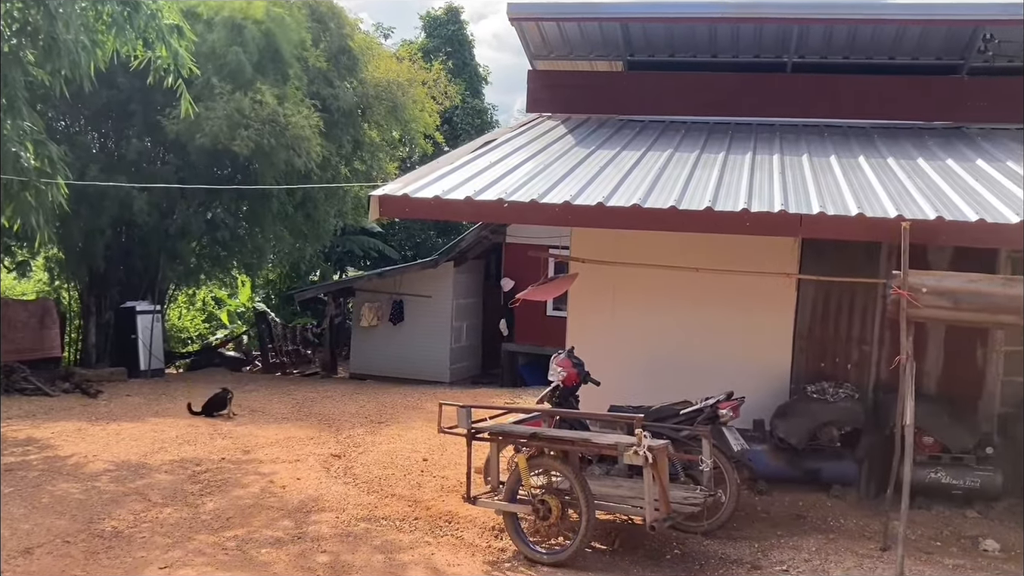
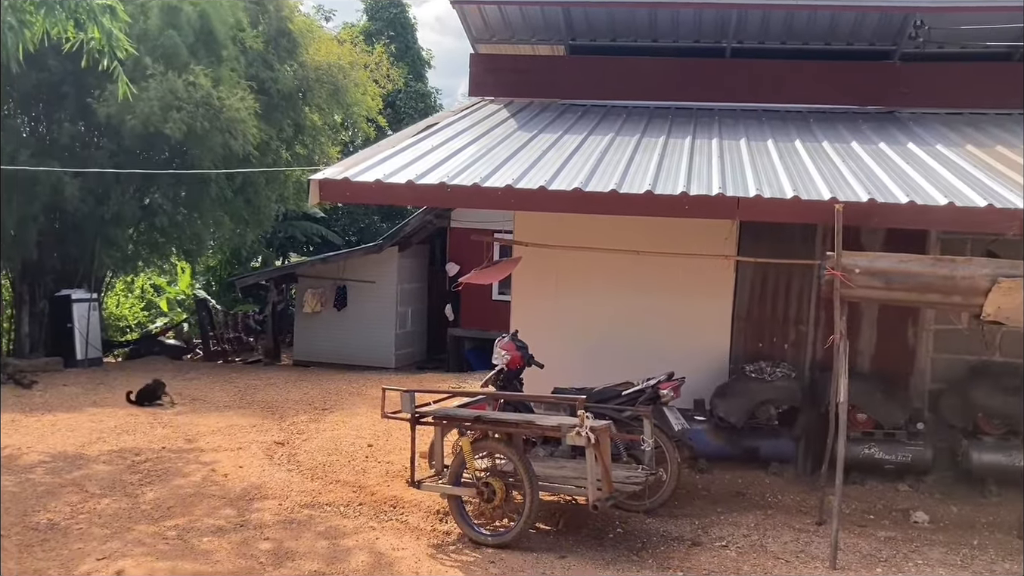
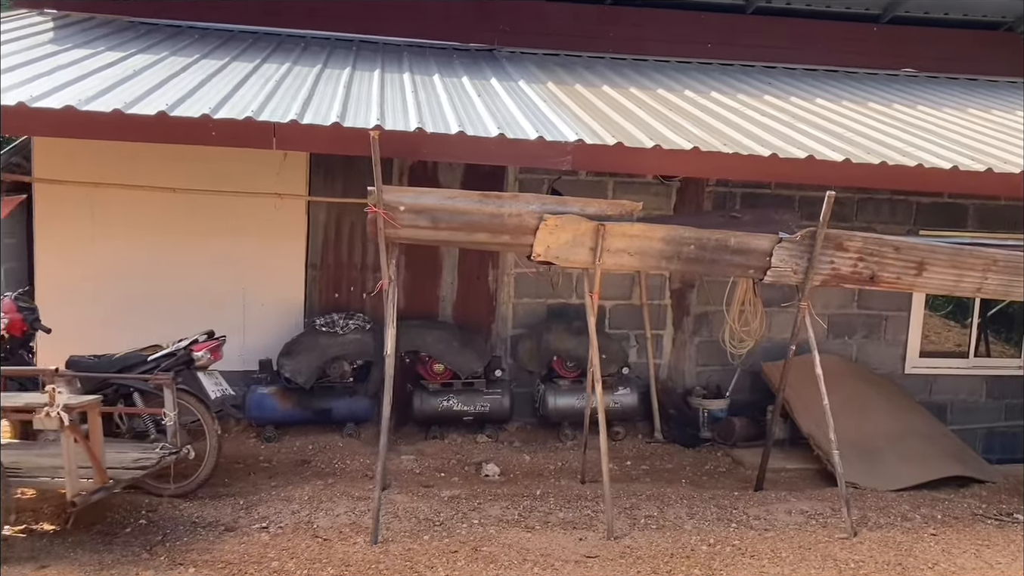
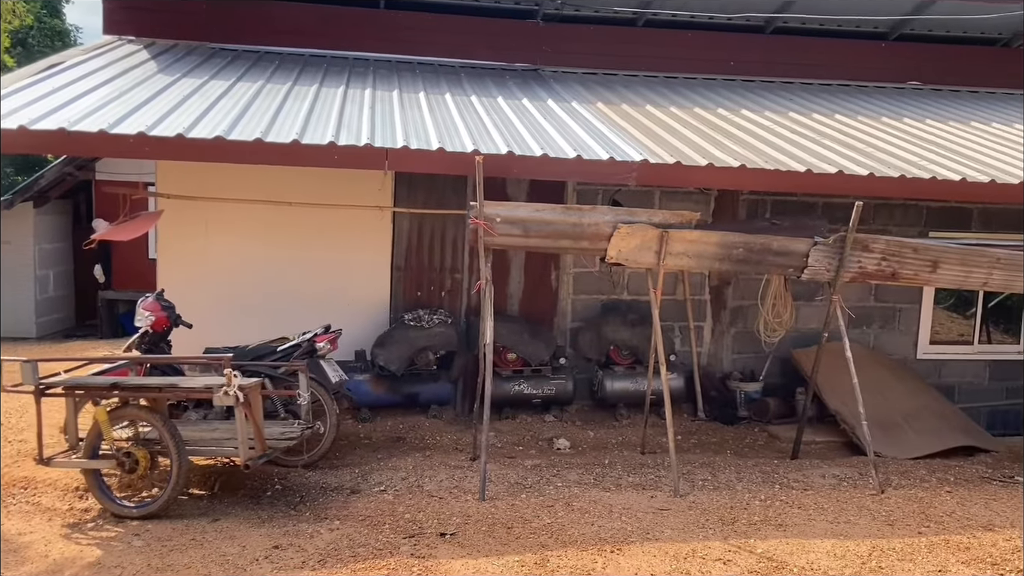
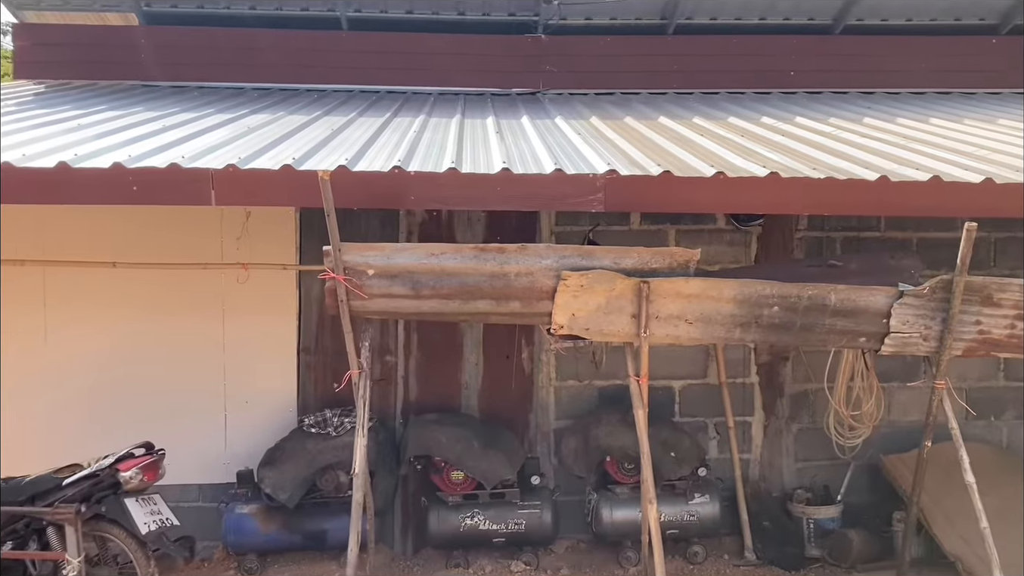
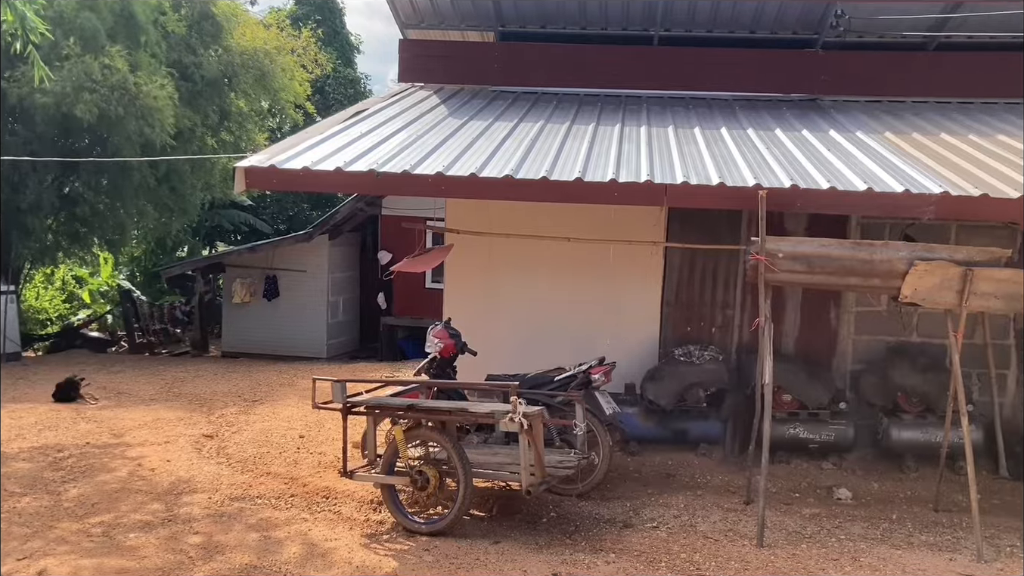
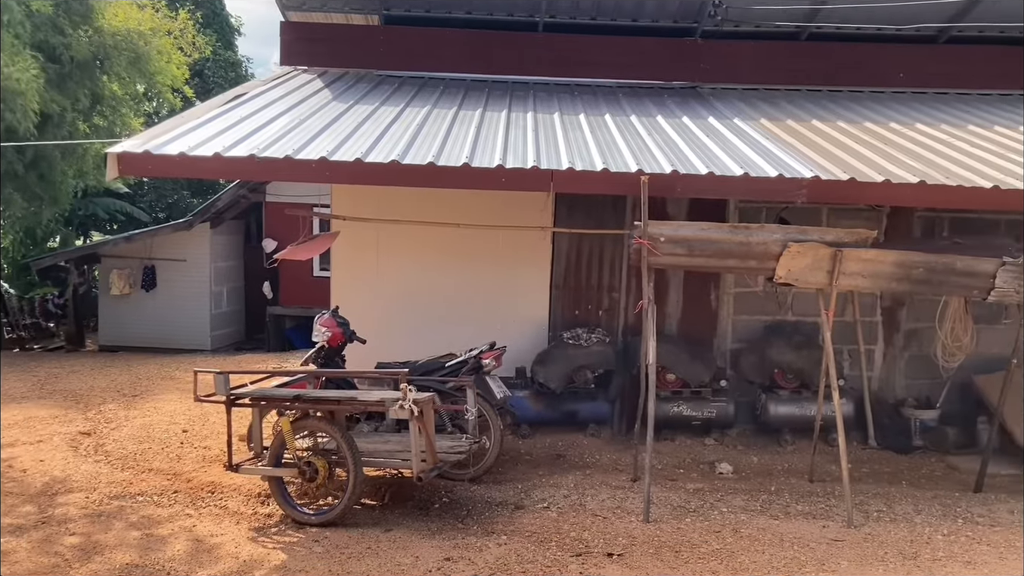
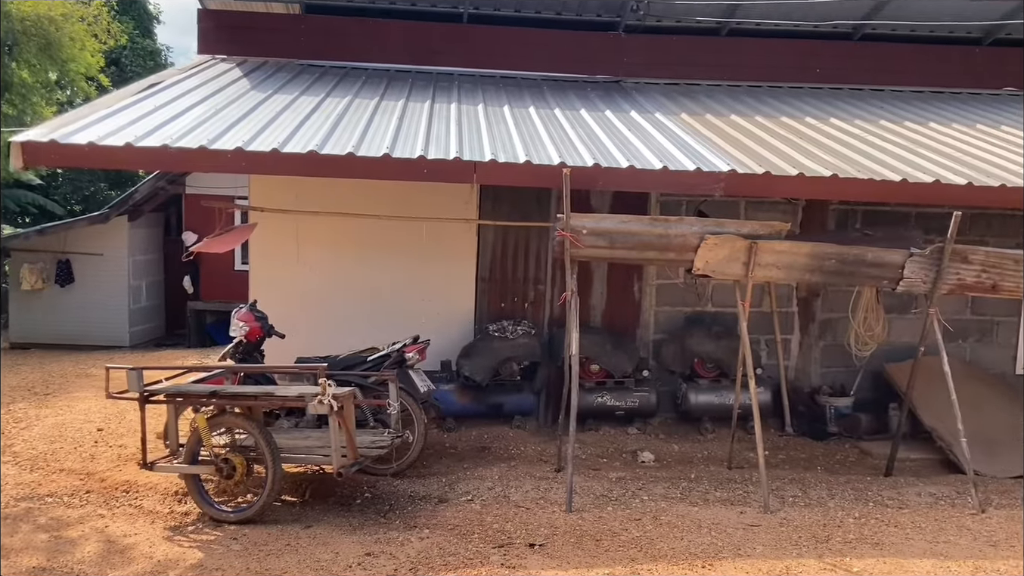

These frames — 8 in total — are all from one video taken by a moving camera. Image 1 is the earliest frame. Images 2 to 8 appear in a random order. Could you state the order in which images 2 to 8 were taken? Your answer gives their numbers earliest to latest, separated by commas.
2, 6, 7, 8, 4, 3, 5
